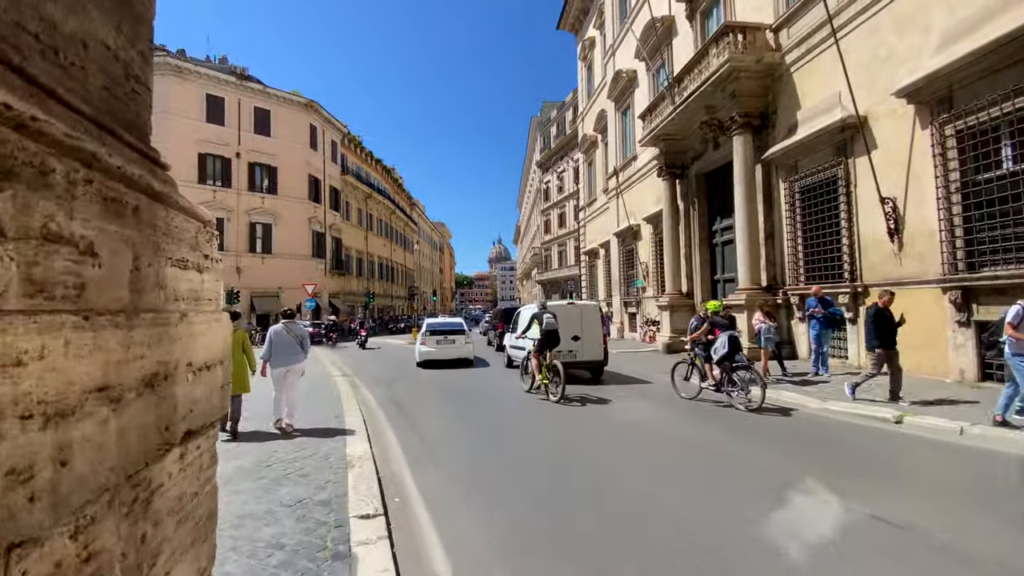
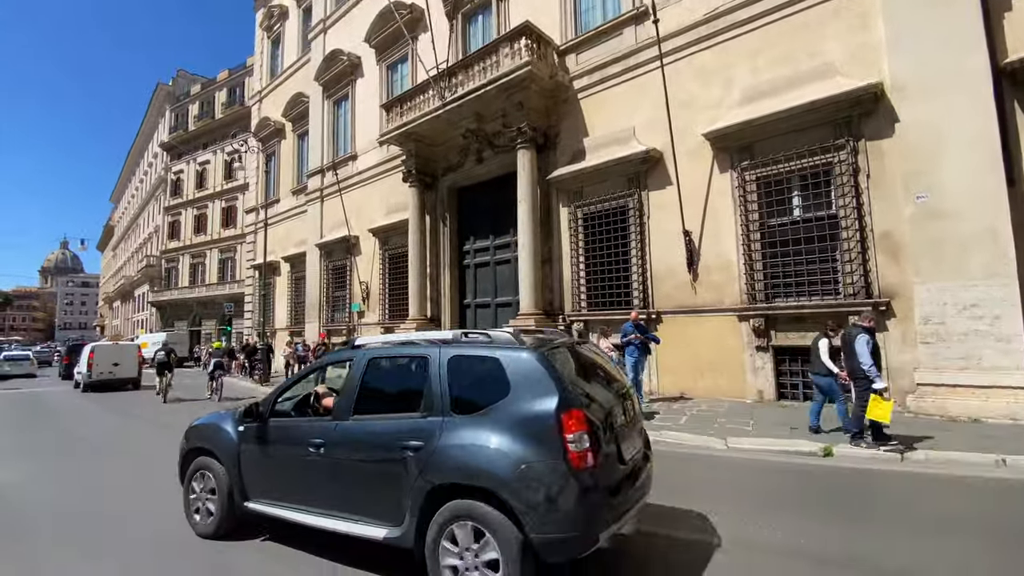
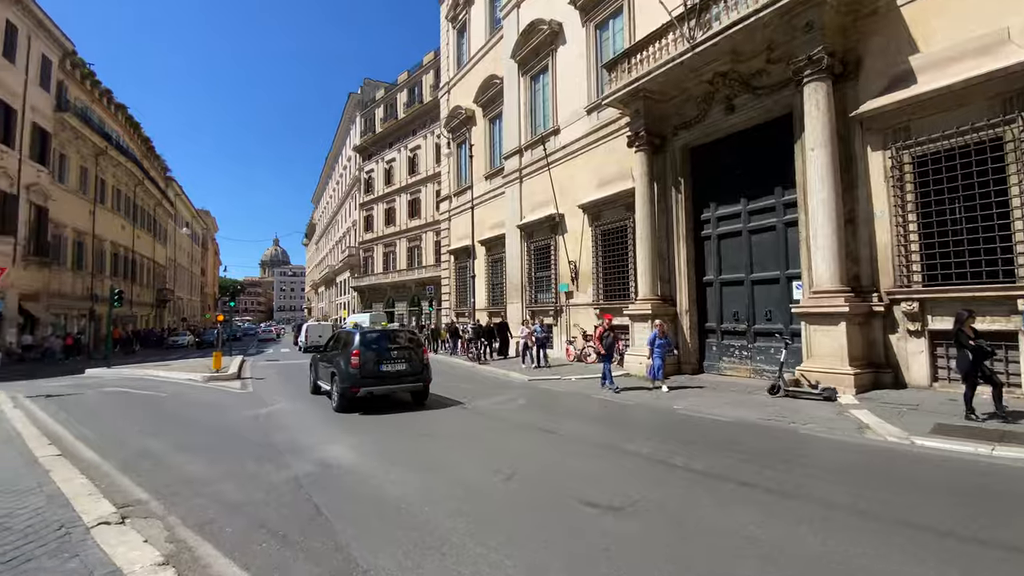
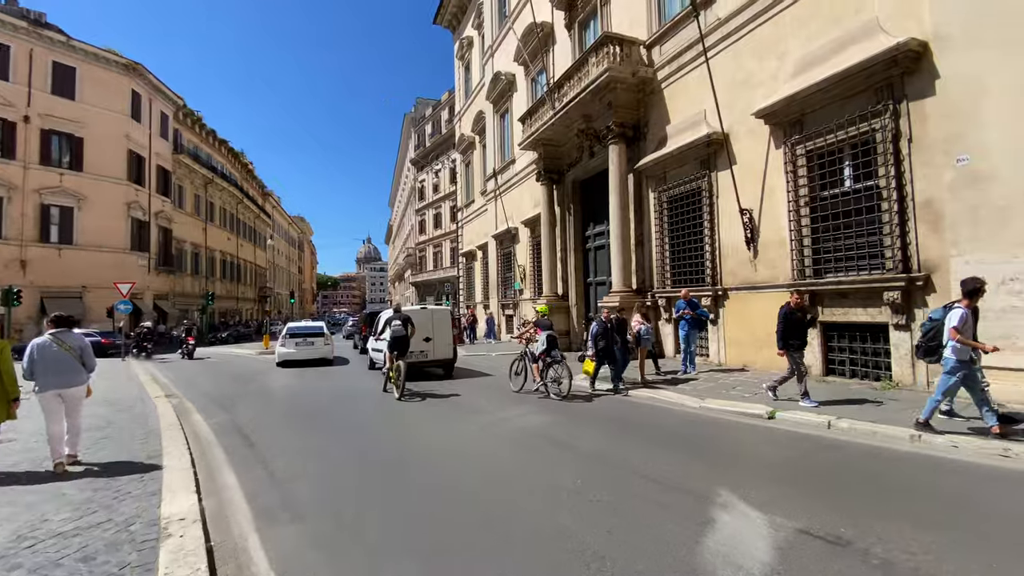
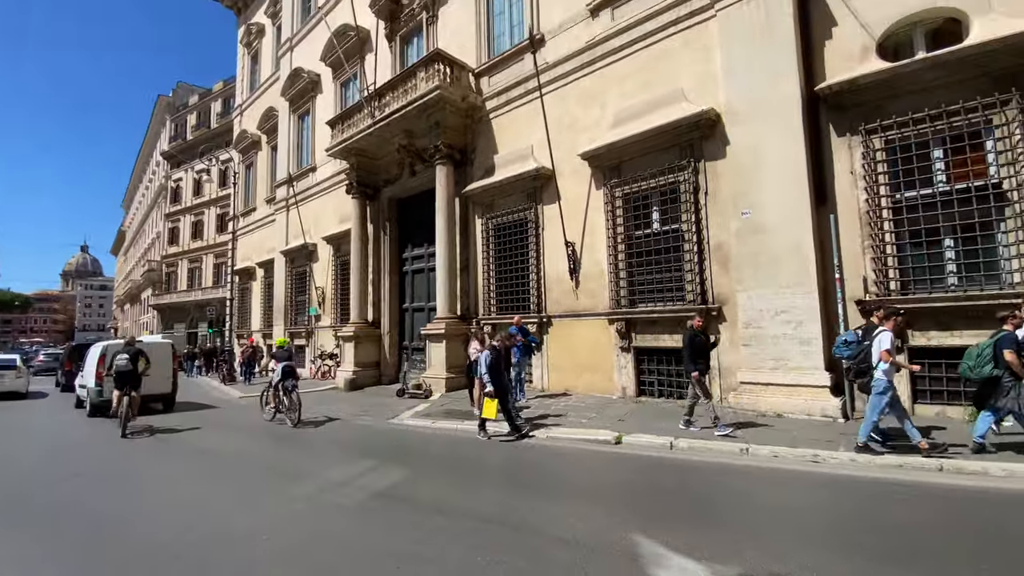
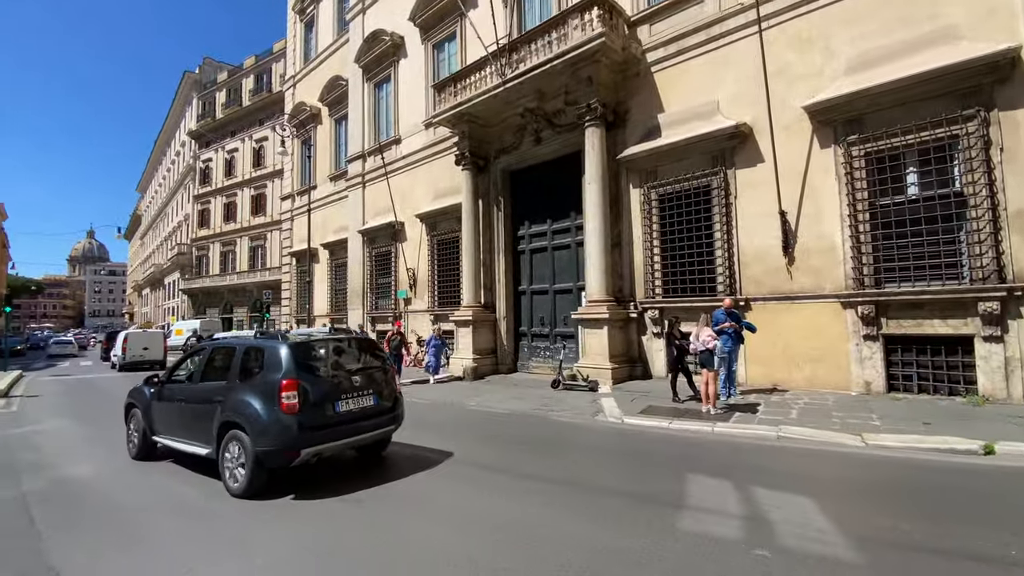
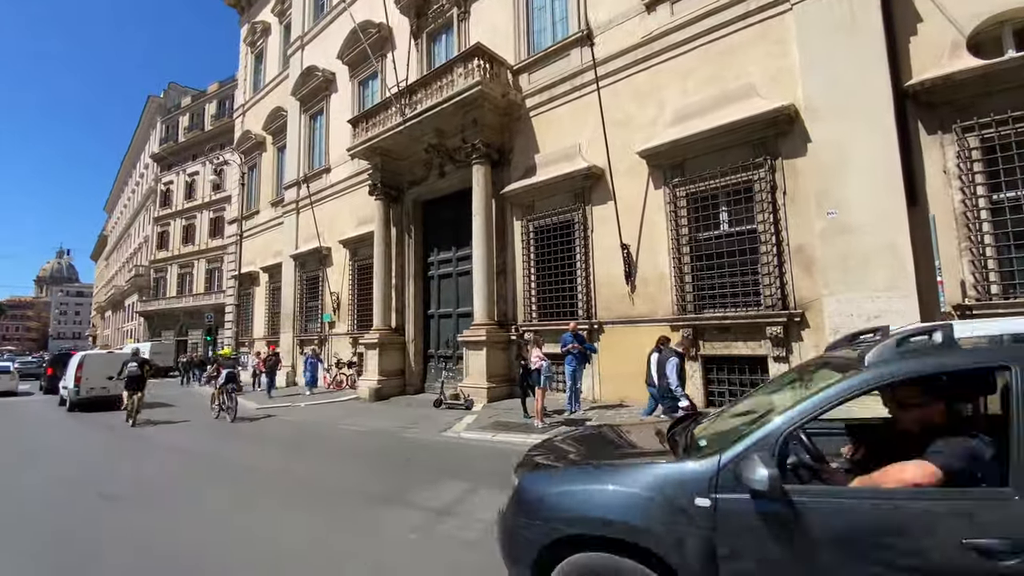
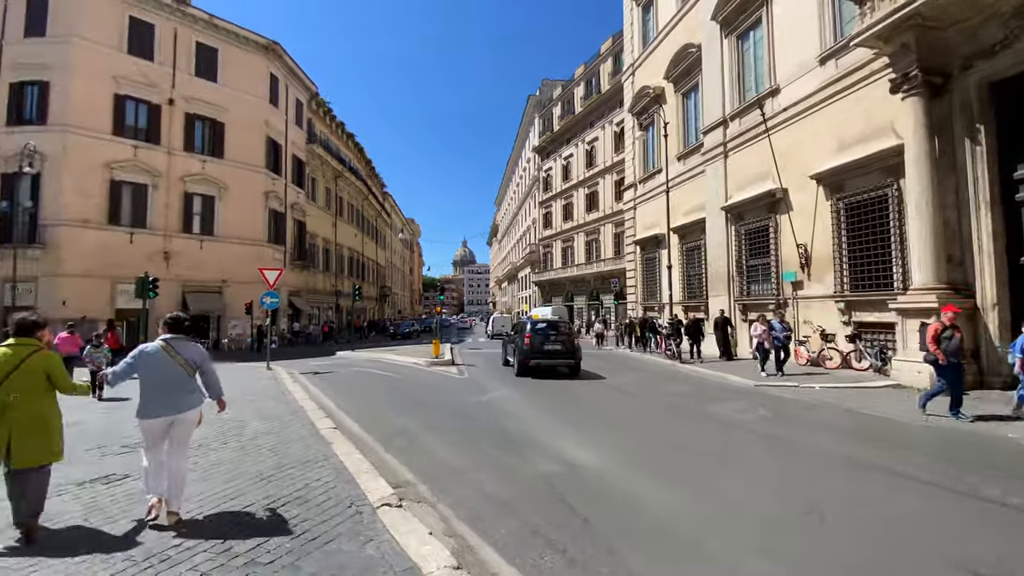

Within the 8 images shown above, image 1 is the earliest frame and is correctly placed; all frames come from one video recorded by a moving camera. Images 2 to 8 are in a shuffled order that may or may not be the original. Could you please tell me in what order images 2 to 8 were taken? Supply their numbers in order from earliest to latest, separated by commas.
4, 5, 7, 2, 6, 3, 8
